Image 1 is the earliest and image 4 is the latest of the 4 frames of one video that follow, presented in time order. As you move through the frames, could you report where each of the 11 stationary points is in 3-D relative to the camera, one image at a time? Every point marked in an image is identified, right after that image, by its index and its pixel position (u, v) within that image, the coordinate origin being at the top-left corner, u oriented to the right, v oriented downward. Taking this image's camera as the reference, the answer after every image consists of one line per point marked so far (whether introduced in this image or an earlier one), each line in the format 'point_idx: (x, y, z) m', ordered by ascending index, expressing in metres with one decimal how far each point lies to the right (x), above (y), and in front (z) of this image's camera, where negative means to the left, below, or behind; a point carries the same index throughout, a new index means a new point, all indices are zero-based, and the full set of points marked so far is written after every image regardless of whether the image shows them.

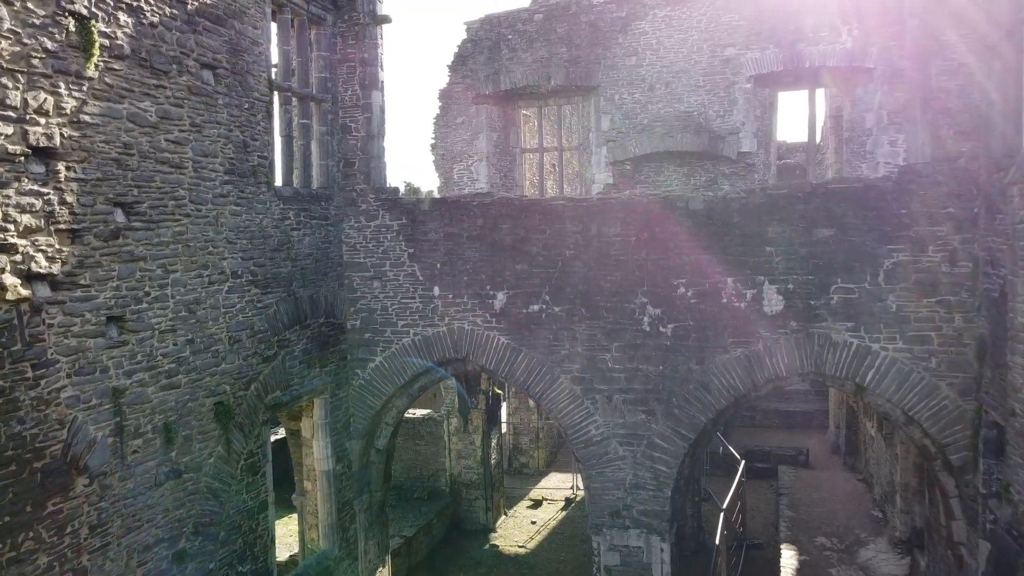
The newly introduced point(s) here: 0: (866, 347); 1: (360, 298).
0: (+3.6, -0.6, +7.6) m
1: (-1.9, -0.1, +9.3) m
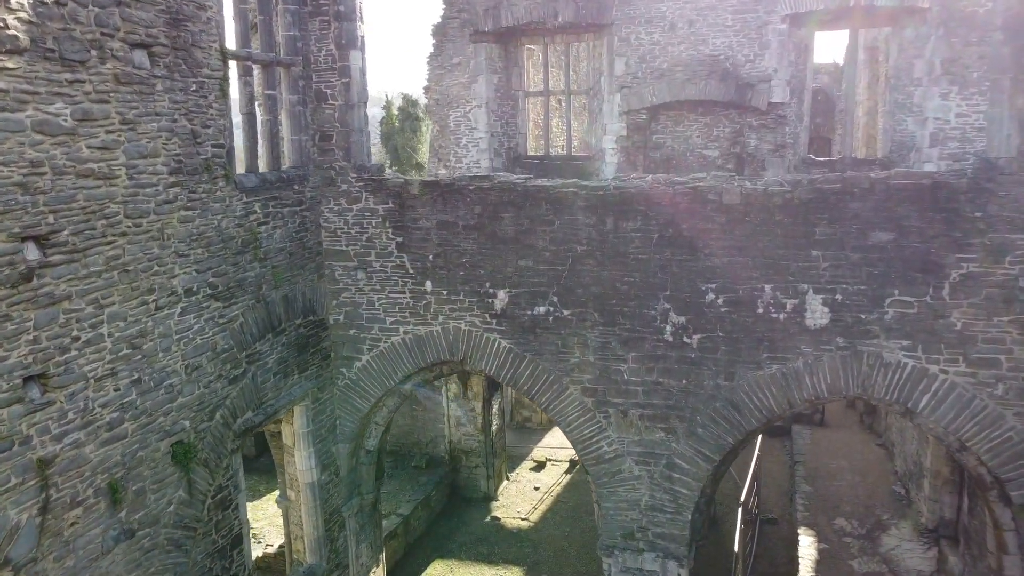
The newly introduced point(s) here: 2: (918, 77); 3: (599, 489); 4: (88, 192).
0: (+3.7, -0.7, +6.6) m
1: (-1.9, 0.0, +8.3) m
2: (+6.0, +3.1, +10.9) m
3: (+0.9, -2.1, +7.7) m
4: (-2.9, +0.7, +5.1) m
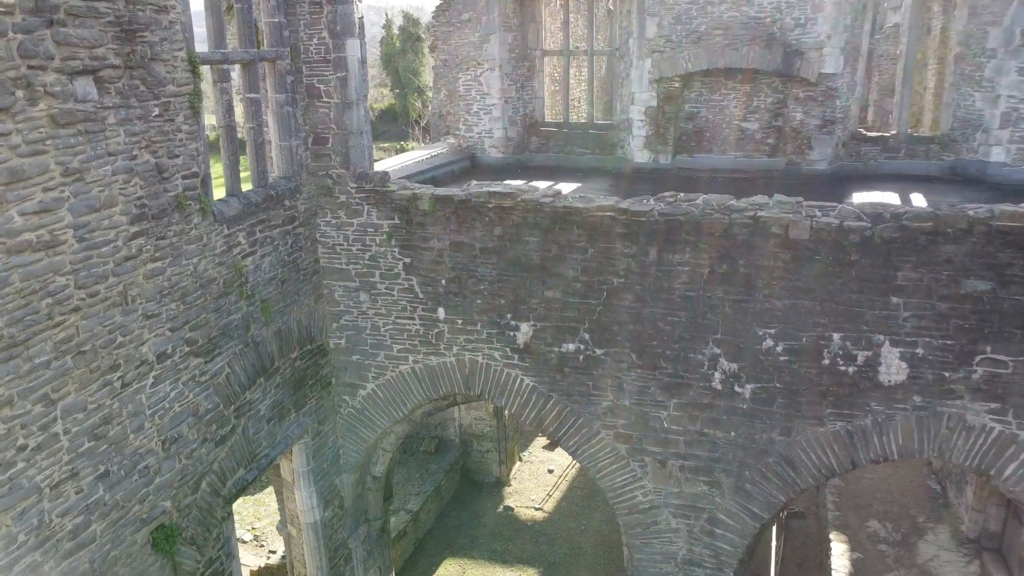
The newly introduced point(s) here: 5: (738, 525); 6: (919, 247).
0: (+3.9, -1.1, +5.7) m
1: (-1.7, -0.3, +7.3) m
2: (+6.2, +3.1, +9.6) m
3: (+1.1, -2.4, +6.9) m
4: (-2.7, +0.1, +4.1) m
5: (+2.0, -2.1, +6.6) m
6: (+3.1, +0.3, +5.6) m
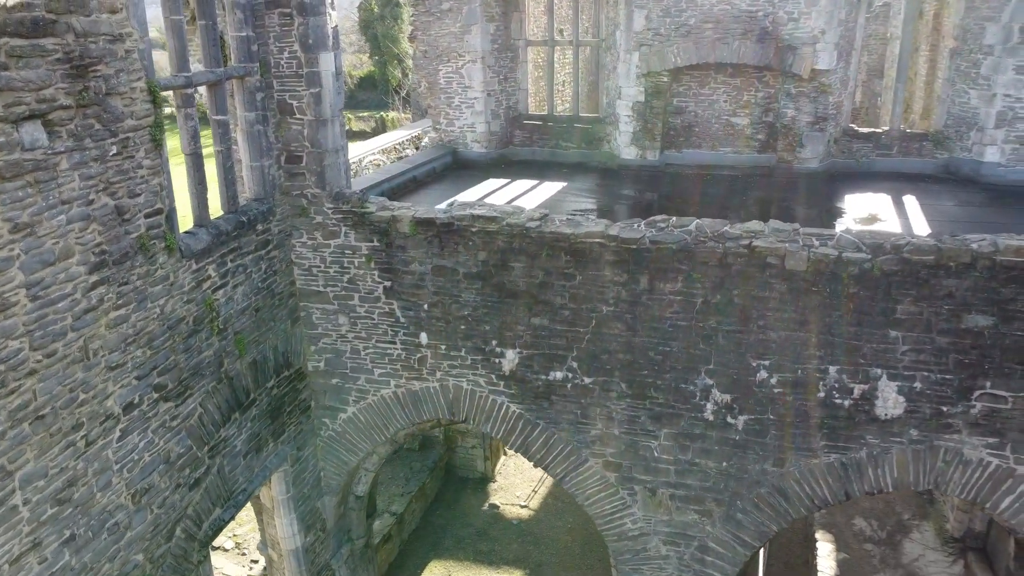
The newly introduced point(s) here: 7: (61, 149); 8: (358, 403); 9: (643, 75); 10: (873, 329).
0: (+3.8, -1.4, +5.6) m
1: (-1.8, -0.5, +7.1) m
2: (+6.0, +3.1, +9.3) m
3: (+1.0, -2.6, +6.8) m
4: (-2.8, -0.3, +3.8) m
5: (+1.9, -2.3, +6.5) m
6: (+3.0, +0.1, +5.4) m
7: (-2.6, +0.8, +4.2) m
8: (-1.5, -1.1, +7.2) m
9: (+1.9, +3.1, +10.6) m
10: (+2.7, -0.3, +5.6) m
